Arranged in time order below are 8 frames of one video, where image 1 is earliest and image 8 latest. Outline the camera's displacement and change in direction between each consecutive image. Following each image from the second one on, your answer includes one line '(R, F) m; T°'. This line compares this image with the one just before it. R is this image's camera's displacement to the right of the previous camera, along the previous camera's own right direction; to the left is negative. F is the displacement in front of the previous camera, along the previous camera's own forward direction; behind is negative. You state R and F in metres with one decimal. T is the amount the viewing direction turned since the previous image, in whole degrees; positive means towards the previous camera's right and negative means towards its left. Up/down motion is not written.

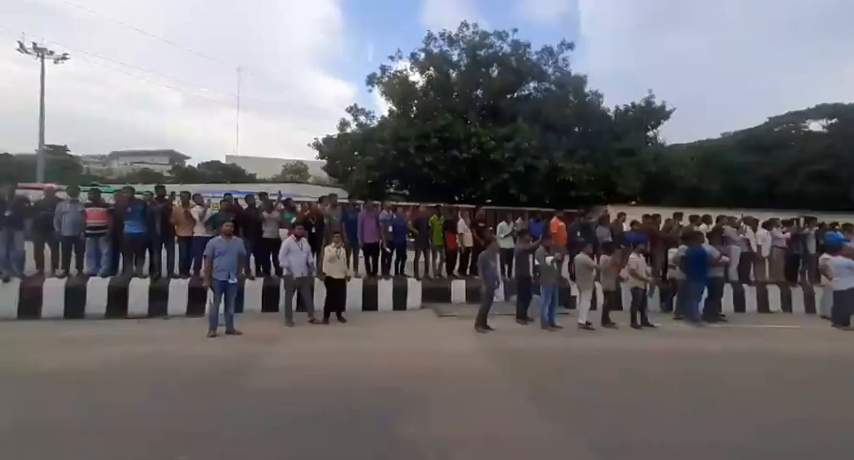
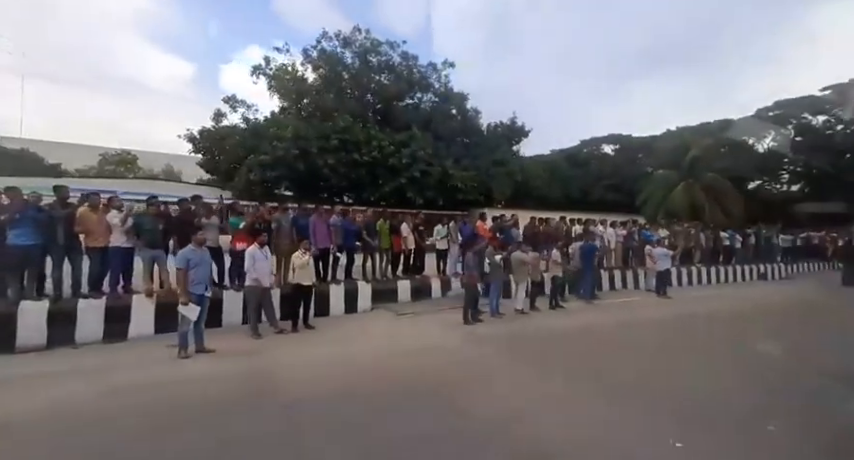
(+2.6, -0.2) m; +3°
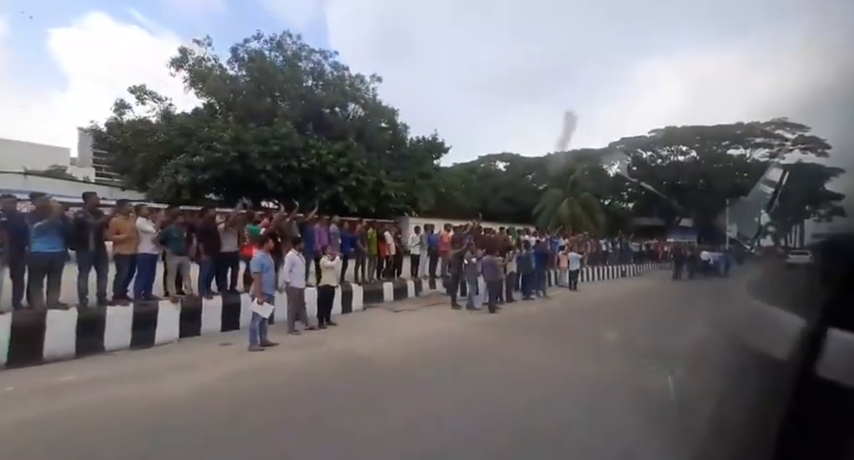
(-1.0, -0.4) m; +17°
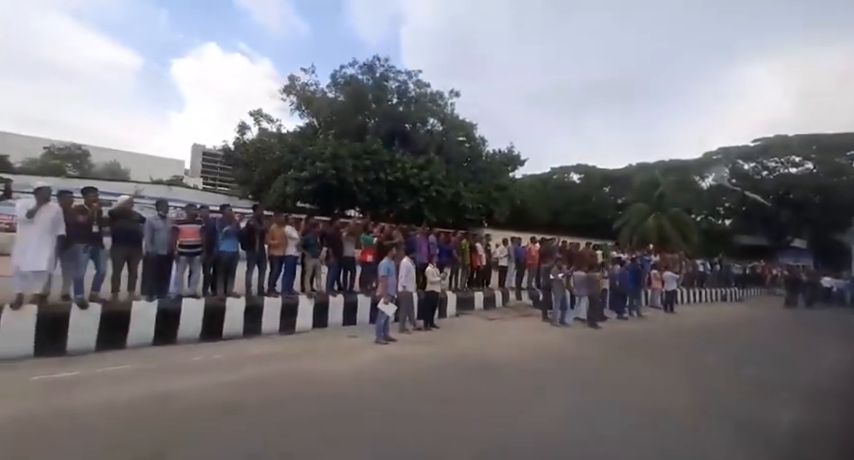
(-0.3, -0.2) m; -9°
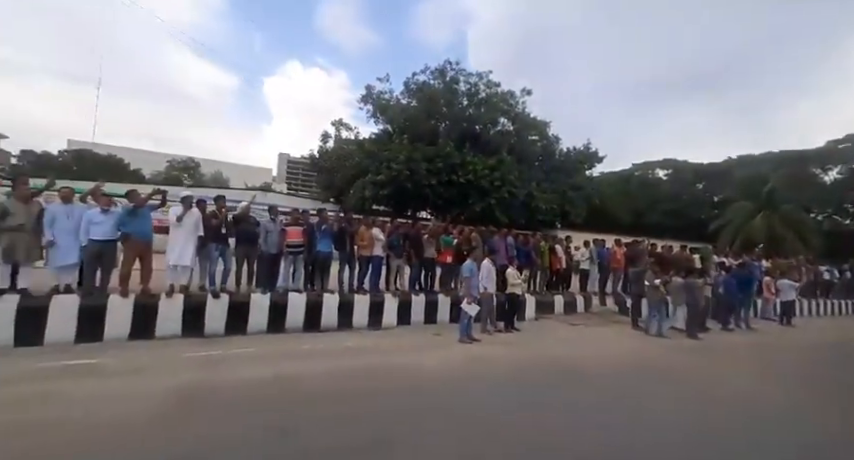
(-0.1, 0.0) m; -9°
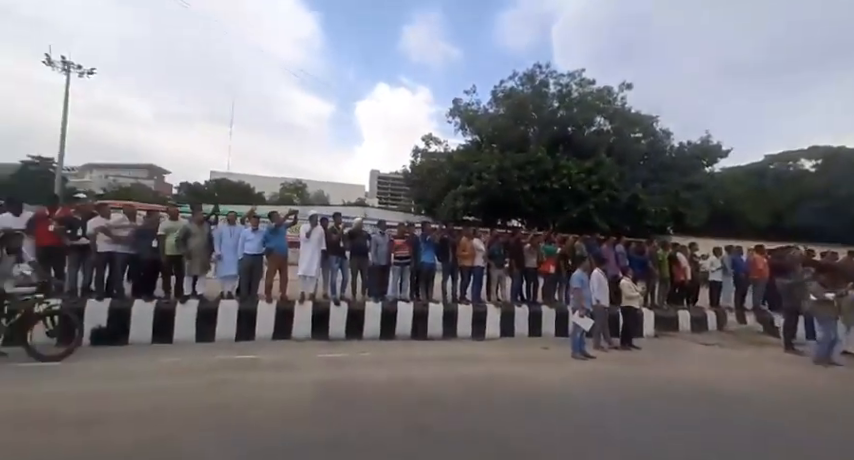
(-0.1, +0.1) m; -12°
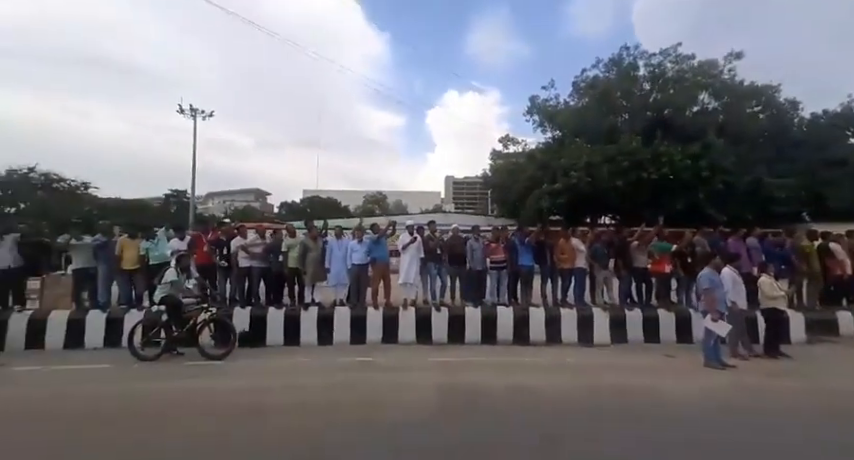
(-0.2, 0.0) m; -11°
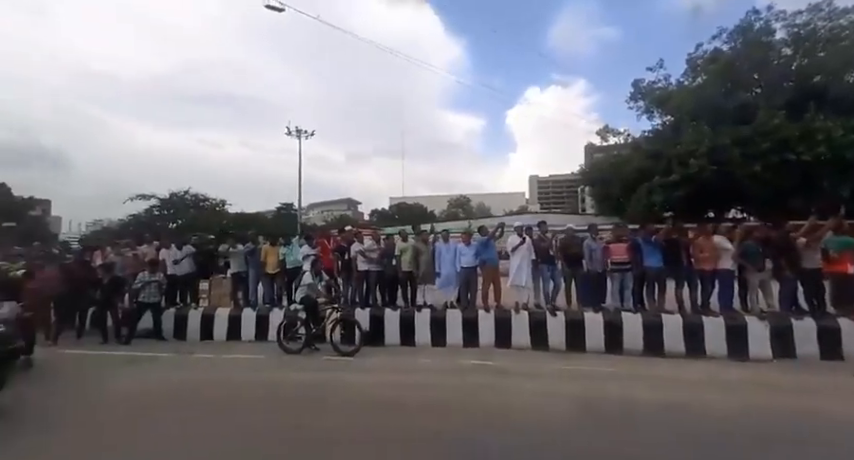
(-0.2, +0.1) m; -13°
